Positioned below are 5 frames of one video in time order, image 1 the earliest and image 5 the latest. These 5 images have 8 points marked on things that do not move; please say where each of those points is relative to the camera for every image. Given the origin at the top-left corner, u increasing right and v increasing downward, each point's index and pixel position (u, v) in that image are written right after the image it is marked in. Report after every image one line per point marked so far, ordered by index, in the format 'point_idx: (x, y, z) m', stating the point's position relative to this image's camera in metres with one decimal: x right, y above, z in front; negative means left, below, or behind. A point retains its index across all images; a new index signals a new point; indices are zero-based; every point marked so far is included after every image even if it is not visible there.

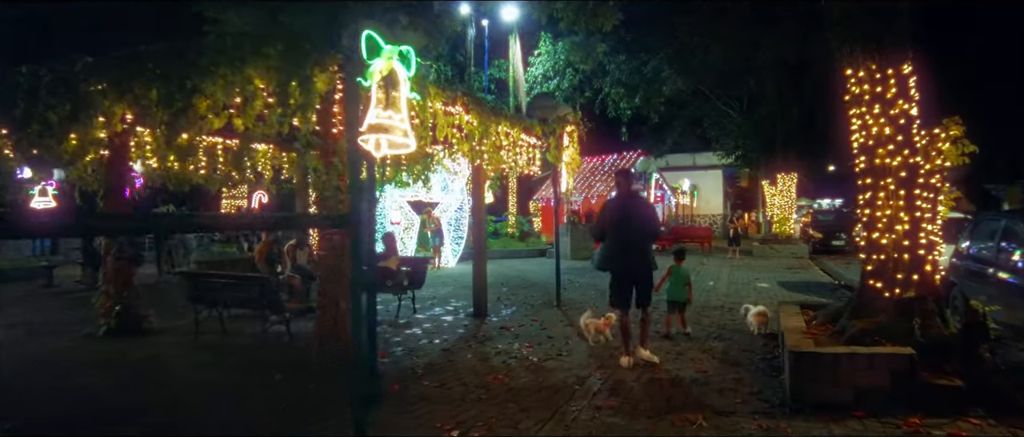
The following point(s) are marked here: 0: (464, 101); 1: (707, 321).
0: (-0.5, +1.3, +7.7) m
1: (+2.8, -1.4, +9.6) m
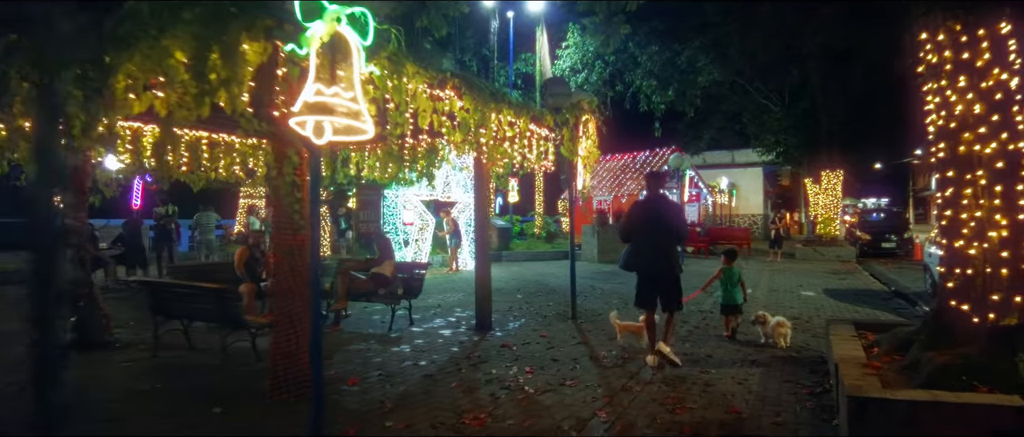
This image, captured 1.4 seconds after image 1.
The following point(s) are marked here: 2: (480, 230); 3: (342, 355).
0: (-0.6, +1.3, +6.6) m
1: (+2.9, -1.5, +8.4) m
2: (-0.4, -0.1, +8.6) m
3: (-1.8, -1.4, +7.1) m
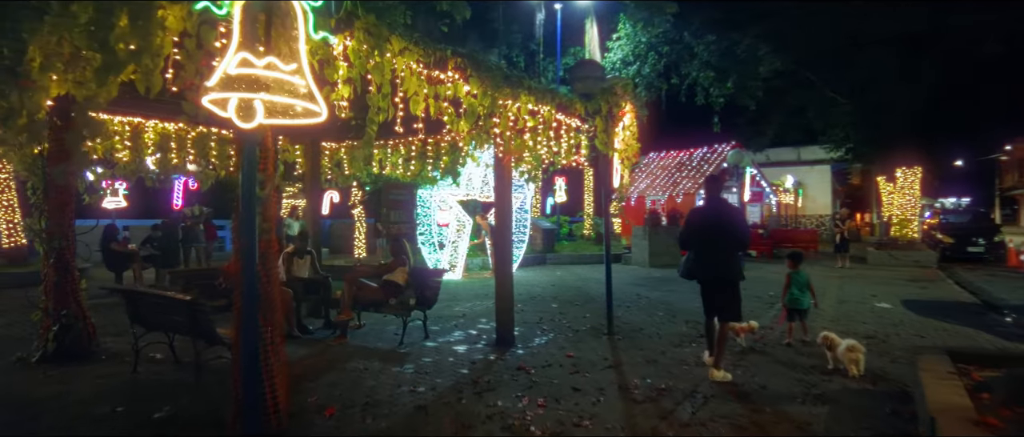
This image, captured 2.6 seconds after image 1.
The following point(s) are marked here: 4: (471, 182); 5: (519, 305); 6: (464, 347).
0: (-0.5, +1.3, +5.7) m
1: (+3.1, -1.5, +7.1) m
2: (-0.1, -0.2, +7.6) m
3: (-1.7, -1.5, +6.2) m
4: (-0.9, +0.8, +14.8) m
5: (+0.1, -1.4, +10.7) m
6: (-0.5, -1.5, +7.6) m
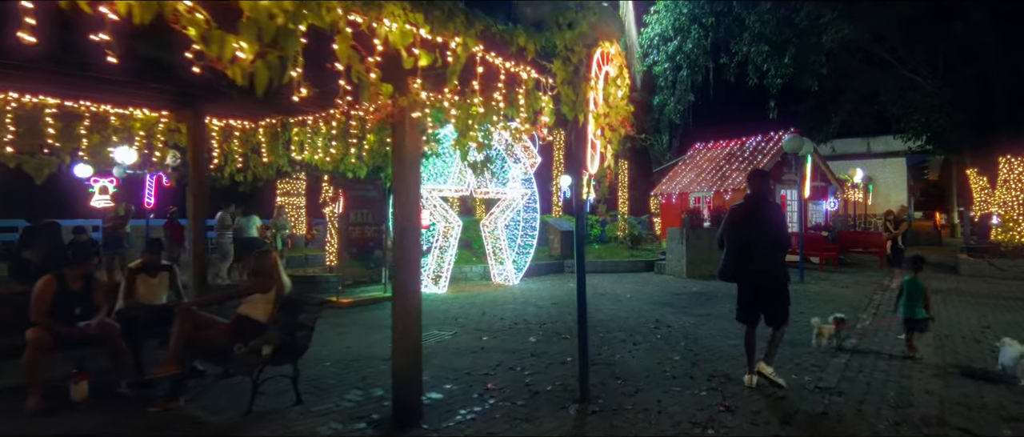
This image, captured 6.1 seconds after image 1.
0: (-1.3, +1.3, +2.9) m
1: (+2.4, -1.5, +4.0) m
2: (-0.8, -0.2, +4.8) m
3: (-2.5, -1.5, +3.5) m
4: (-1.0, +0.8, +12.0) m
5: (-0.3, -1.4, +7.8) m
6: (-1.2, -1.5, +4.8) m
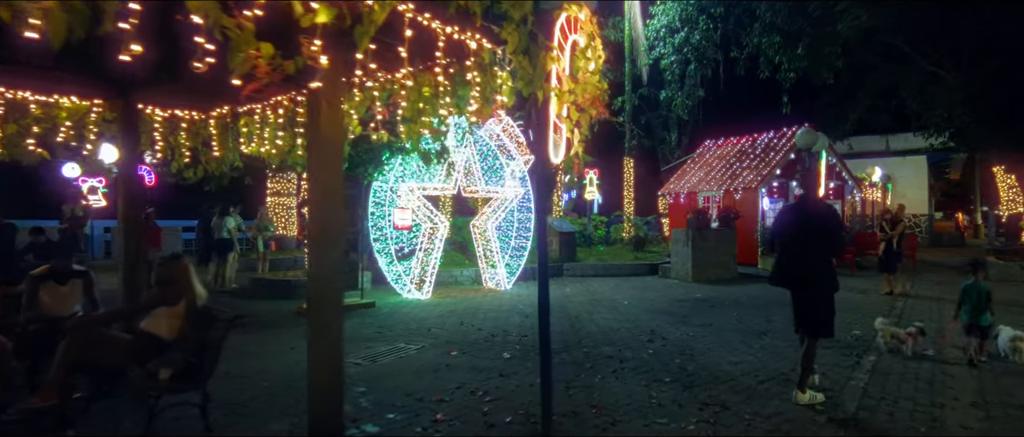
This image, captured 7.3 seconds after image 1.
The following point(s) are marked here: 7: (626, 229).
0: (-1.7, +1.3, +2.0) m
1: (+2.0, -1.5, +3.1) m
2: (-1.1, -0.2, +3.9) m
3: (-2.8, -1.5, +2.7) m
4: (-1.2, +0.8, +11.2) m
5: (-0.6, -1.4, +6.9) m
6: (-1.6, -1.5, +3.9) m
7: (+3.3, -0.3, +19.6) m
